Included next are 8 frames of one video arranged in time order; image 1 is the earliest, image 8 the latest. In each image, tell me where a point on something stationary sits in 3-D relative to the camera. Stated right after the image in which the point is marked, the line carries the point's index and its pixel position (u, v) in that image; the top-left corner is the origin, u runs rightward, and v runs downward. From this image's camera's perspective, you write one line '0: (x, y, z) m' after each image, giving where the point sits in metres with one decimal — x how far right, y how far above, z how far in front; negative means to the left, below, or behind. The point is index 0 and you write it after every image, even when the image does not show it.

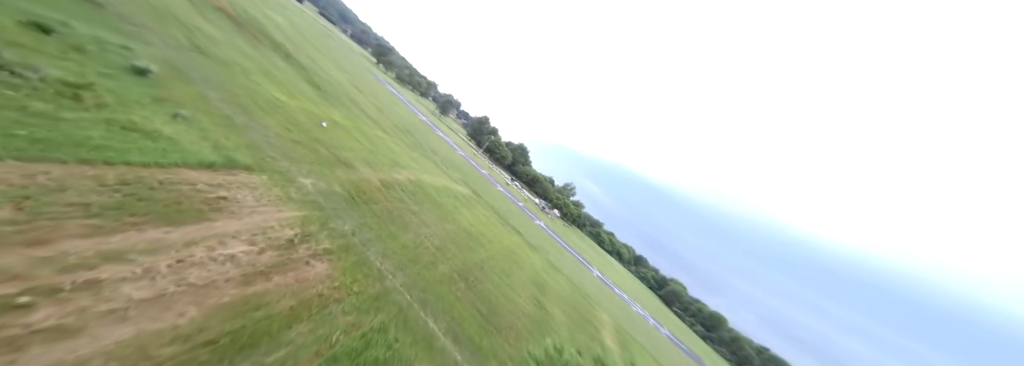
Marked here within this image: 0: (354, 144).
0: (-12.4, +3.1, +16.7) m
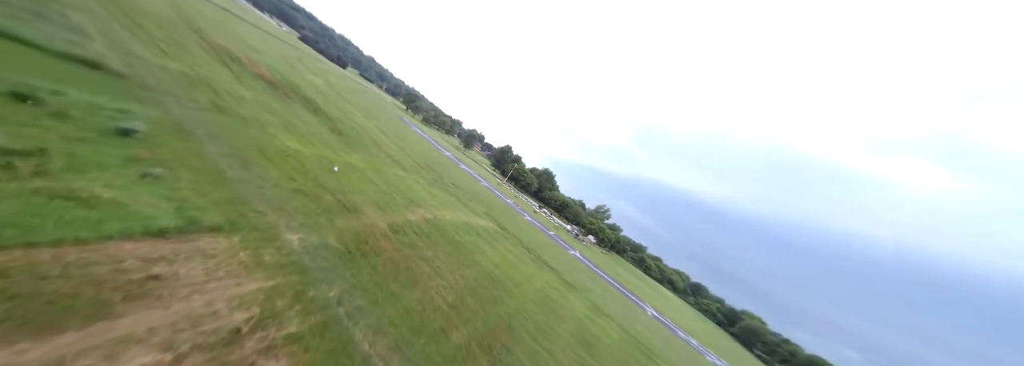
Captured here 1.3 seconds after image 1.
0: (-10.7, -0.2, +15.8) m
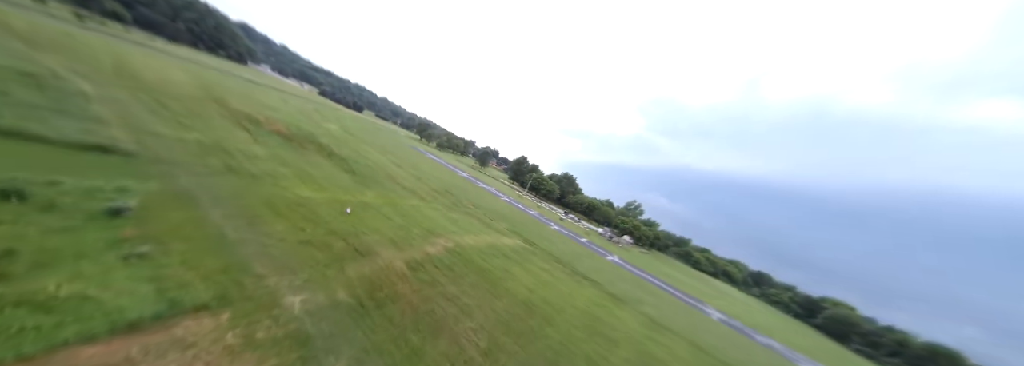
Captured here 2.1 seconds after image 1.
0: (-9.1, -2.8, +15.0) m
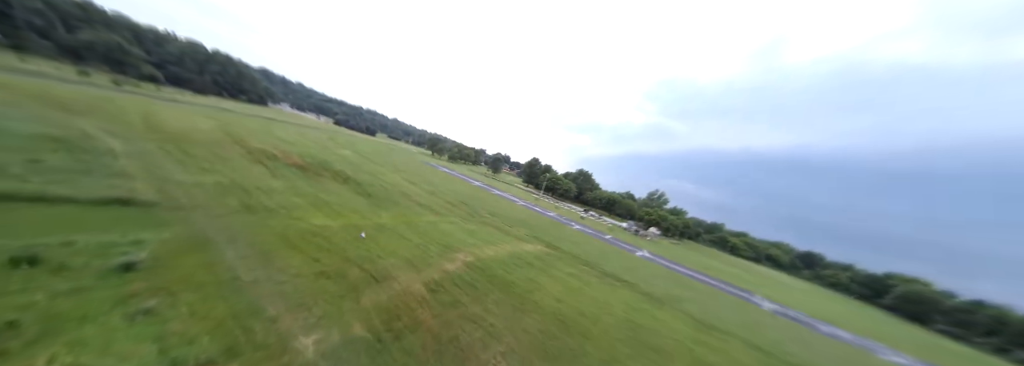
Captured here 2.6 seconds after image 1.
0: (-7.8, -4.2, +14.6) m
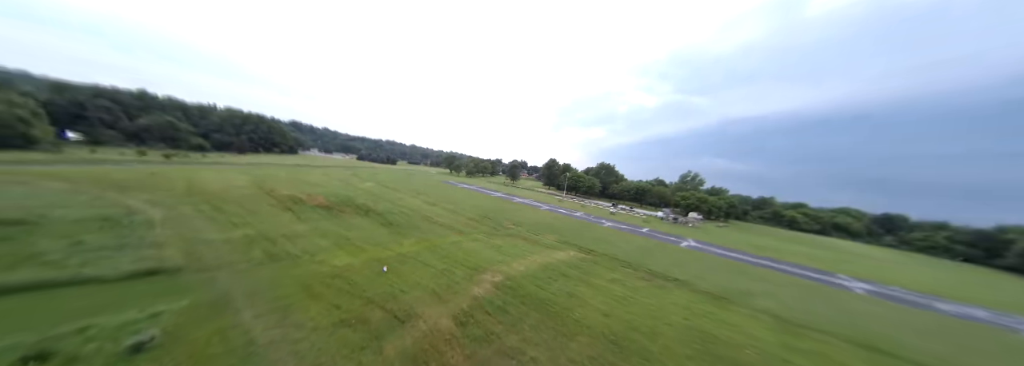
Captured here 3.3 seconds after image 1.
0: (-5.8, -5.8, +13.7) m
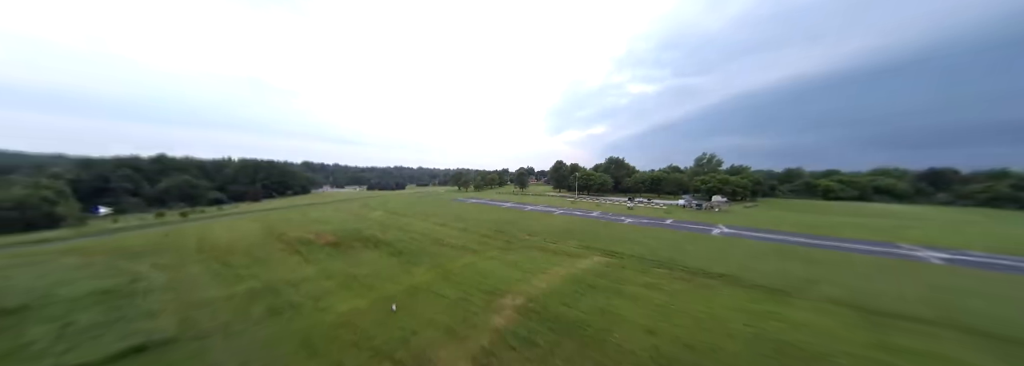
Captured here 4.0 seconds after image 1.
0: (-4.5, -7.3, +12.5) m
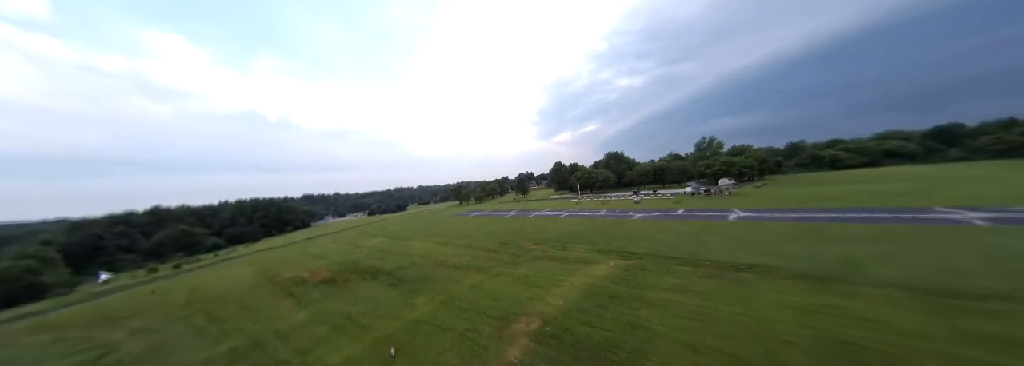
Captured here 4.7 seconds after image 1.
0: (-3.7, -8.3, +11.0) m
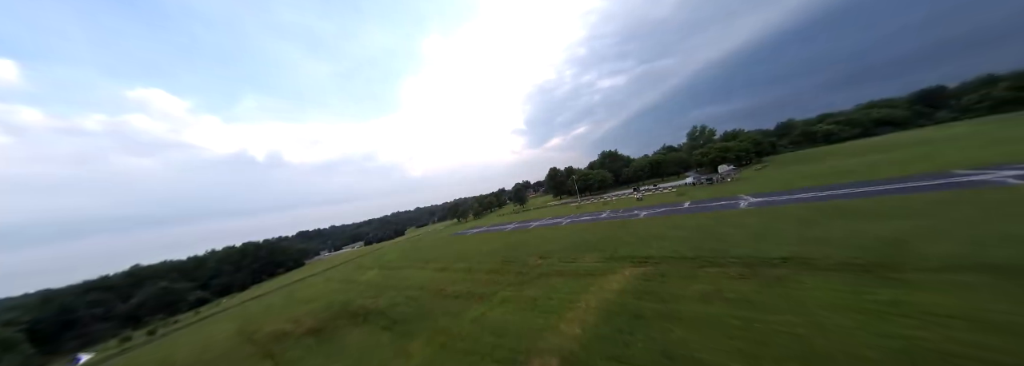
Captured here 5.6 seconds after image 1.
0: (-3.1, -9.4, +8.8) m
